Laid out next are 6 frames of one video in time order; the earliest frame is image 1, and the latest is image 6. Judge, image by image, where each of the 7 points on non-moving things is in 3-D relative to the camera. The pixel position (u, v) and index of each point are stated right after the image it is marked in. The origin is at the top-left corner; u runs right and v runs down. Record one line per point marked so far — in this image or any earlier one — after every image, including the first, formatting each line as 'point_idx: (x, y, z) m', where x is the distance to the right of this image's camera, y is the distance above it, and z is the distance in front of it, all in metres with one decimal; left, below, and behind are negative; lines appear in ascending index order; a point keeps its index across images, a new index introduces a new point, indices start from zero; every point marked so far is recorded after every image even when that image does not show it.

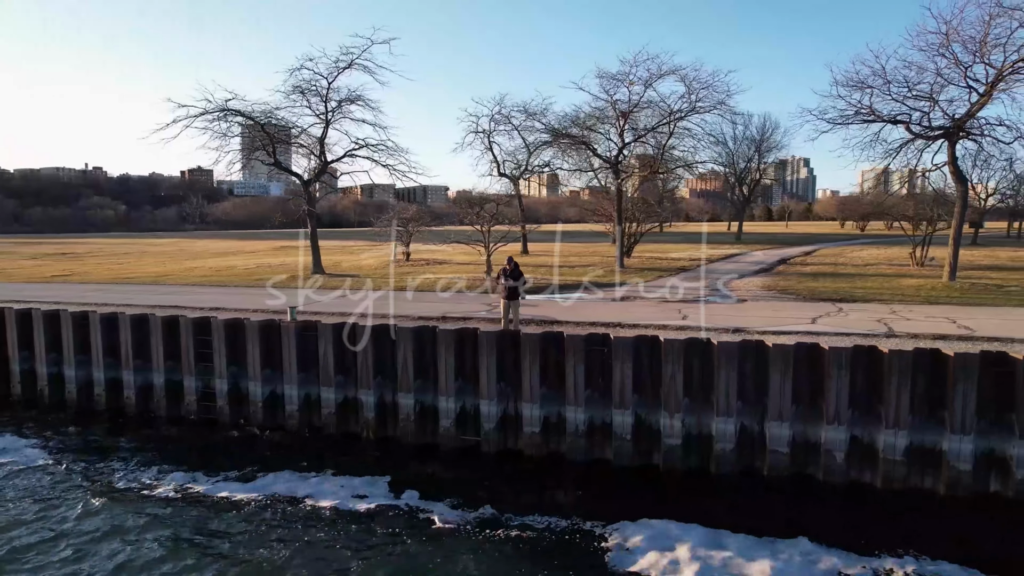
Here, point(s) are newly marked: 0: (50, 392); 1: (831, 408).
0: (-8.0, -1.8, +10.6) m
1: (+3.7, -1.4, +6.9) m
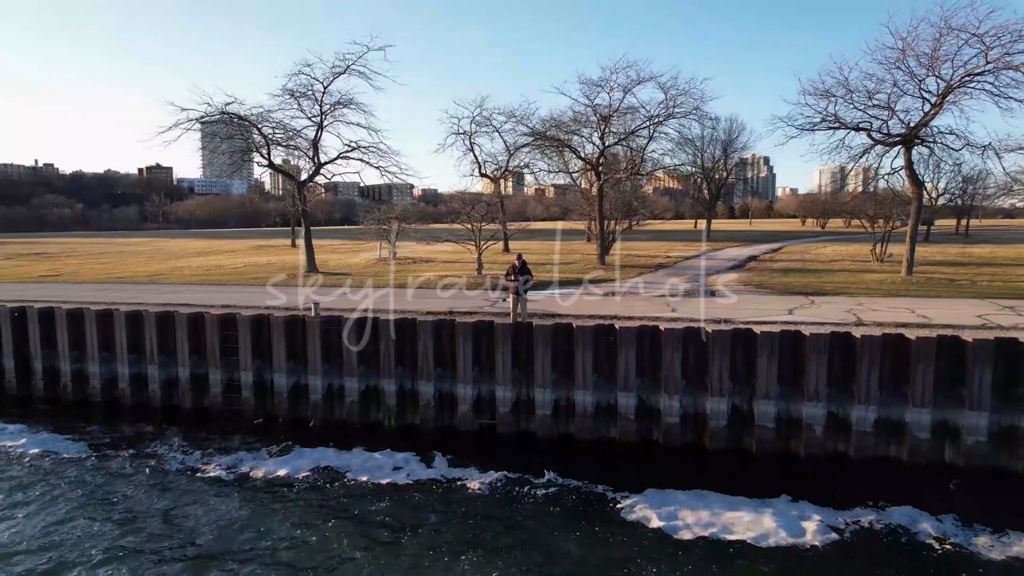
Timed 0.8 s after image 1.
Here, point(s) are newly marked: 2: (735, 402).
0: (-7.9, -1.8, +11.0) m
1: (+3.9, -1.3, +7.9) m
2: (+3.0, -1.5, +8.2) m
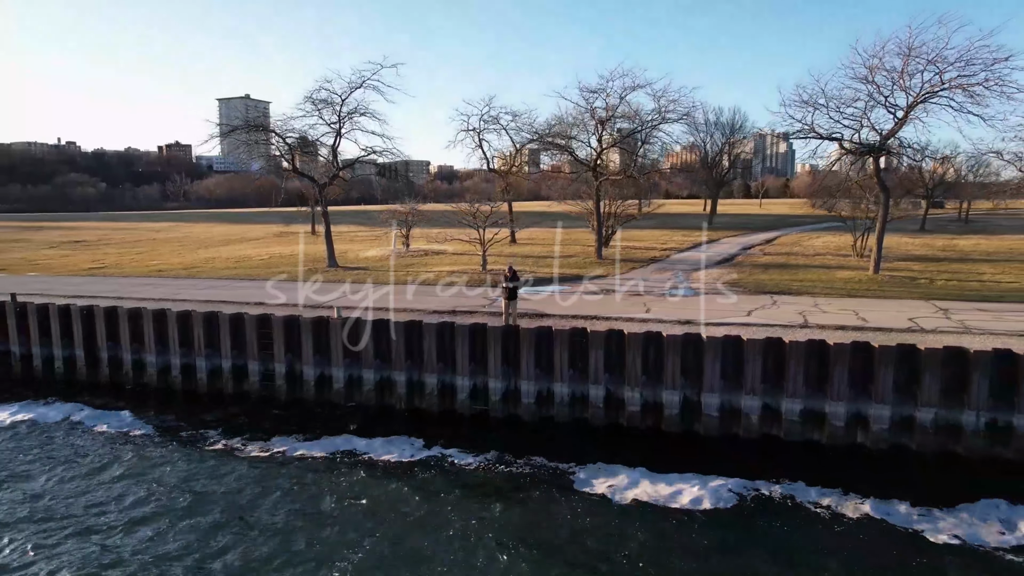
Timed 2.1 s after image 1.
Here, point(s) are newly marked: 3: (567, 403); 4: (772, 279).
0: (-8.0, -1.8, +12.9) m
1: (+3.7, -1.5, +9.5) m
2: (+2.8, -1.7, +9.9) m
3: (+0.9, -2.0, +10.4) m
4: (+7.4, +0.3, +17.3) m
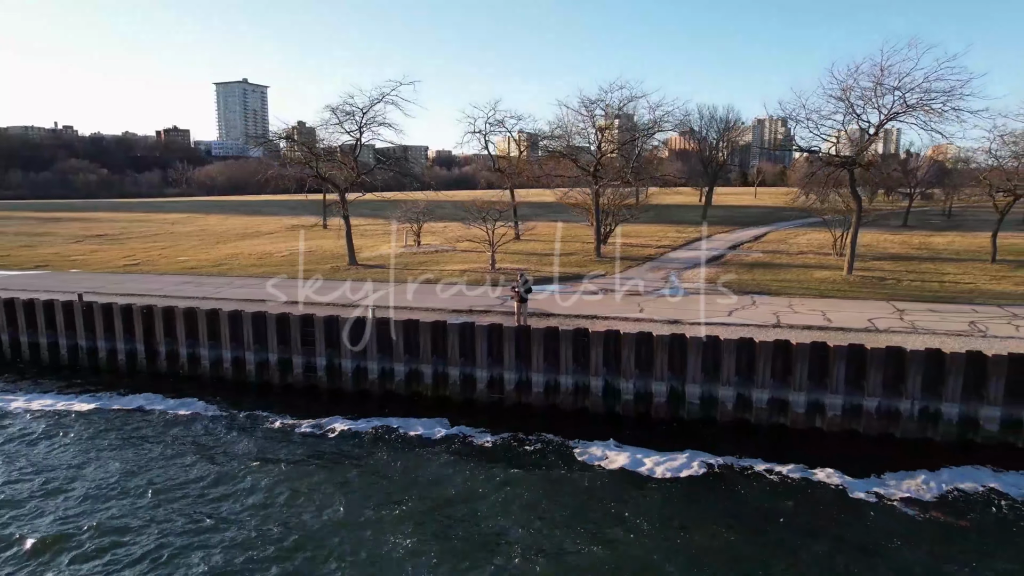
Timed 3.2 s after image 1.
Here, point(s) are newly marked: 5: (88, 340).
0: (-7.8, -1.9, +14.7) m
1: (+4.0, -1.6, +11.3) m
2: (+3.1, -1.9, +11.7) m
3: (+1.2, -2.1, +12.2) m
4: (+7.6, +0.3, +19.1) m
5: (-10.8, -1.3, +15.5) m
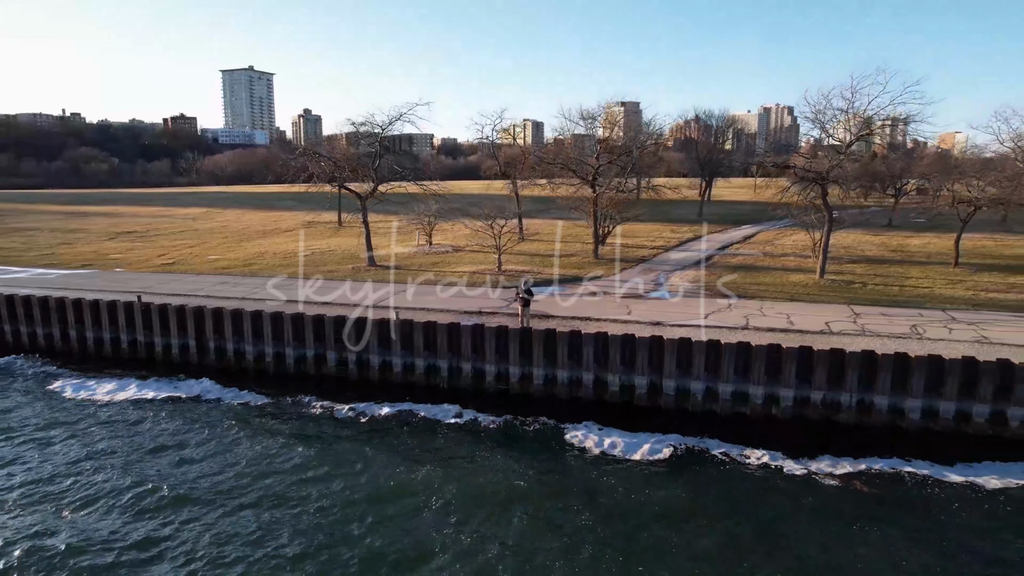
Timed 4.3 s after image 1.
0: (-7.7, -1.9, +16.8) m
1: (+4.0, -1.8, +13.4) m
2: (+3.2, -2.1, +13.8) m
3: (+1.3, -2.3, +14.3) m
4: (+7.8, +0.2, +21.1) m
5: (-10.7, -1.4, +17.7) m
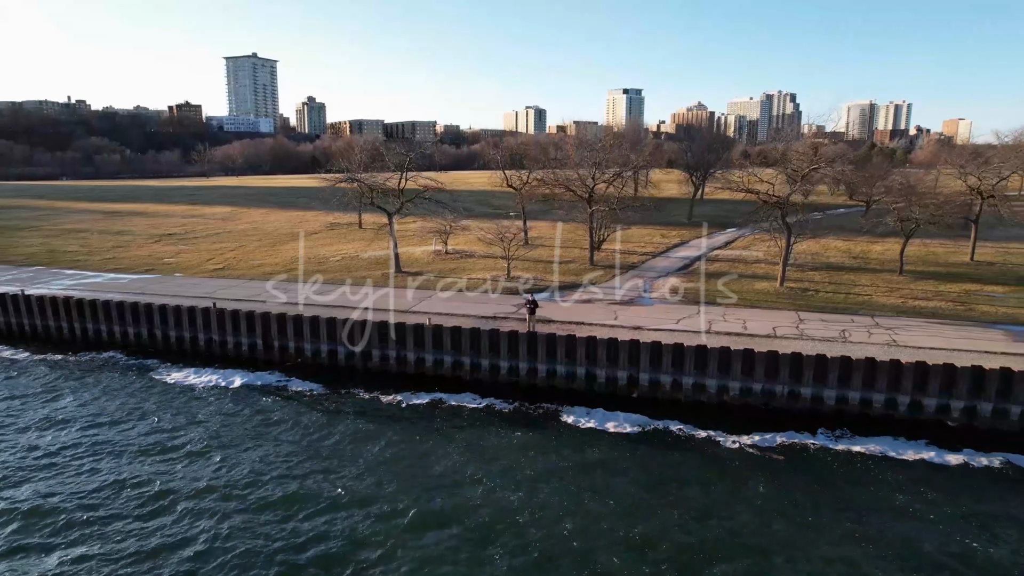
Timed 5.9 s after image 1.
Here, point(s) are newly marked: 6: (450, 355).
0: (-7.4, -2.2, +20.6) m
1: (+4.3, -2.2, +17.2) m
2: (+3.4, -2.5, +17.5) m
3: (+1.5, -2.6, +18.1) m
4: (+8.1, 0.0, +24.8) m
5: (-10.4, -1.6, +21.5) m
6: (-2.0, -2.1, +19.0) m
